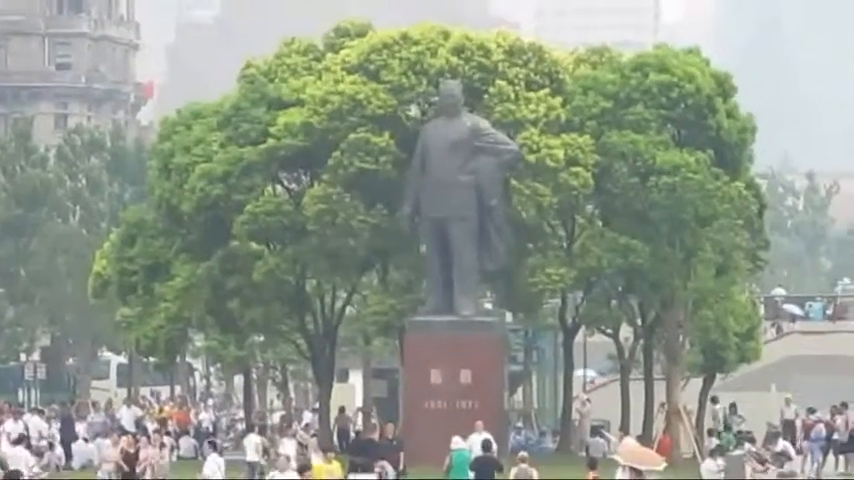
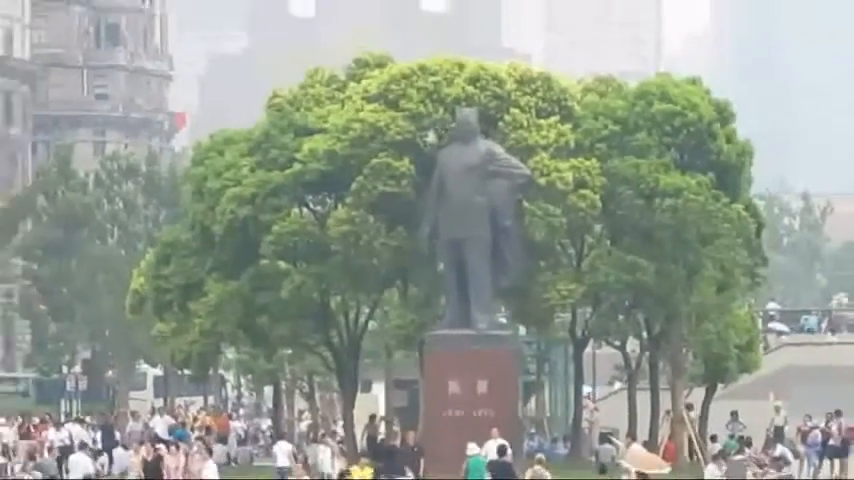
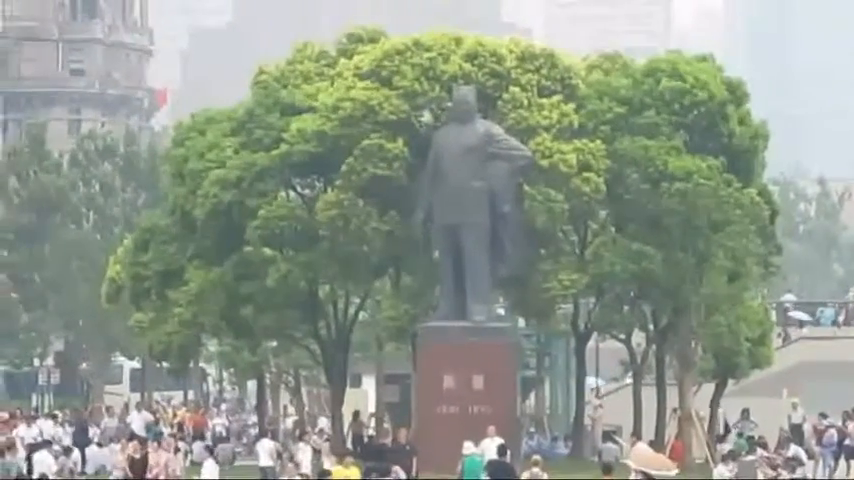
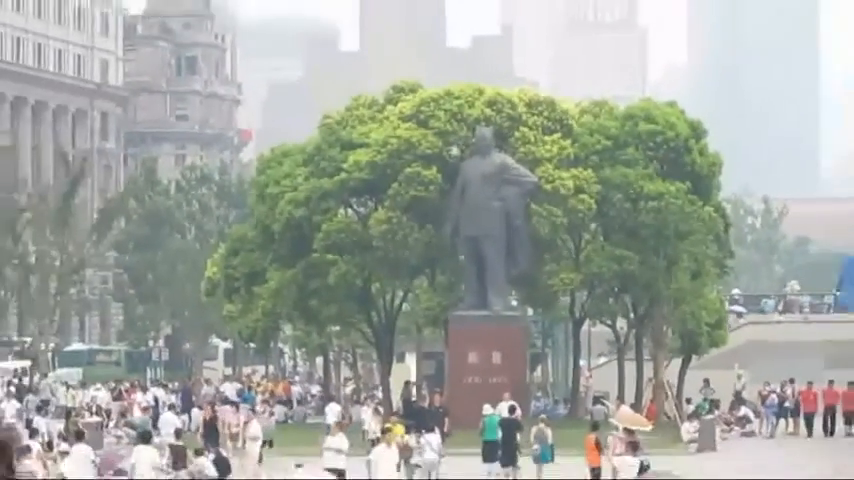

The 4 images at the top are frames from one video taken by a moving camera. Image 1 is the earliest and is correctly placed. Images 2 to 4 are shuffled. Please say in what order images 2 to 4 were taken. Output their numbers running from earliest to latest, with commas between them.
3, 2, 4
